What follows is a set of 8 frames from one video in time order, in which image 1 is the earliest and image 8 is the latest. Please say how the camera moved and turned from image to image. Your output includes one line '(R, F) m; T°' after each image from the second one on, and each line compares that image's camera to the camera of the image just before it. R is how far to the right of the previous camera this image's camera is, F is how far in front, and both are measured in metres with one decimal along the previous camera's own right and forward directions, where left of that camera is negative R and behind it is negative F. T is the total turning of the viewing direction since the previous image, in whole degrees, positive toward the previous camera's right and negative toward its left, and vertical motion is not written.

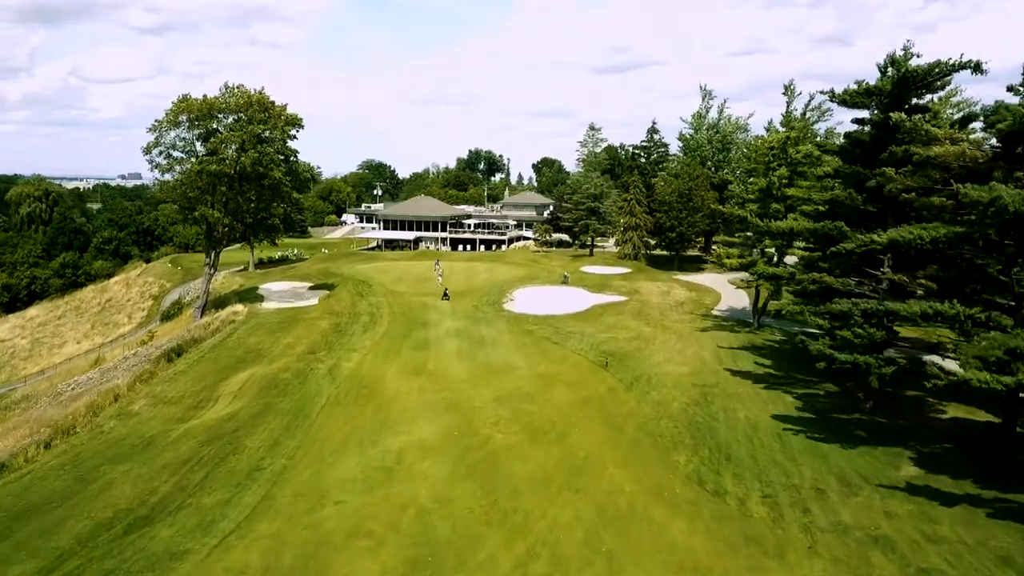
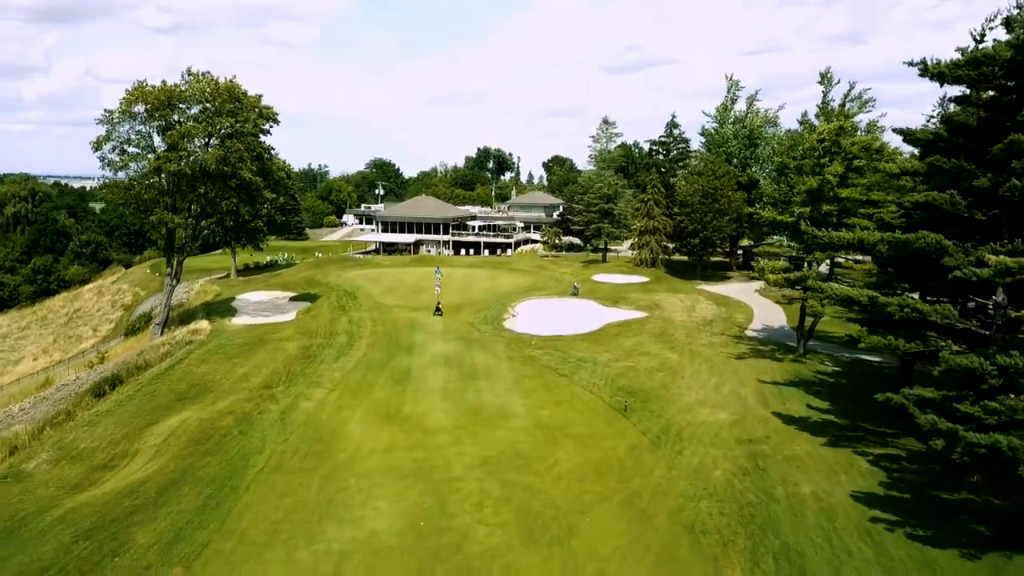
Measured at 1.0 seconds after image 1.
(+0.6, +6.7) m; -1°
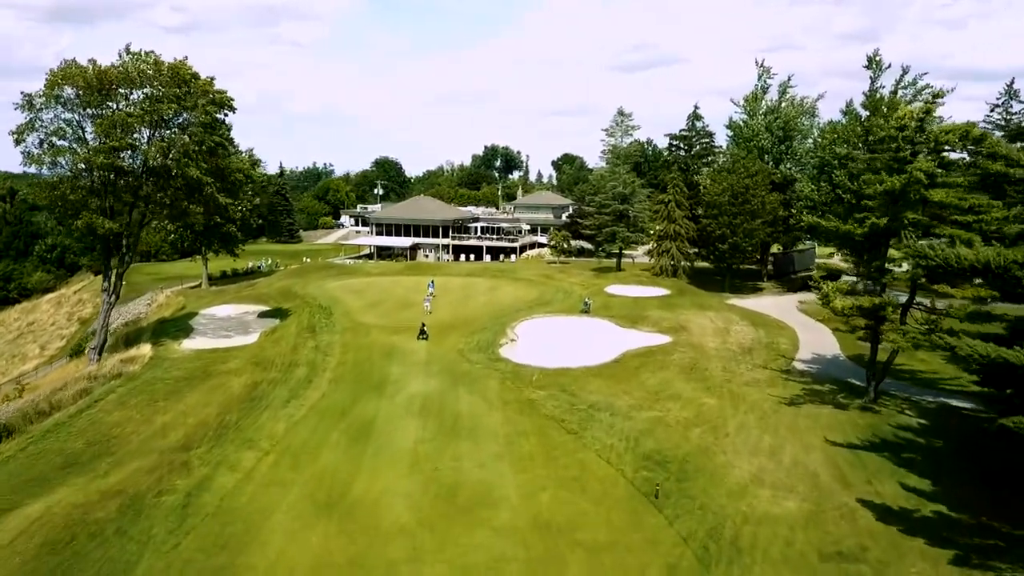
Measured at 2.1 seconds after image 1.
(+0.6, +7.6) m; -1°
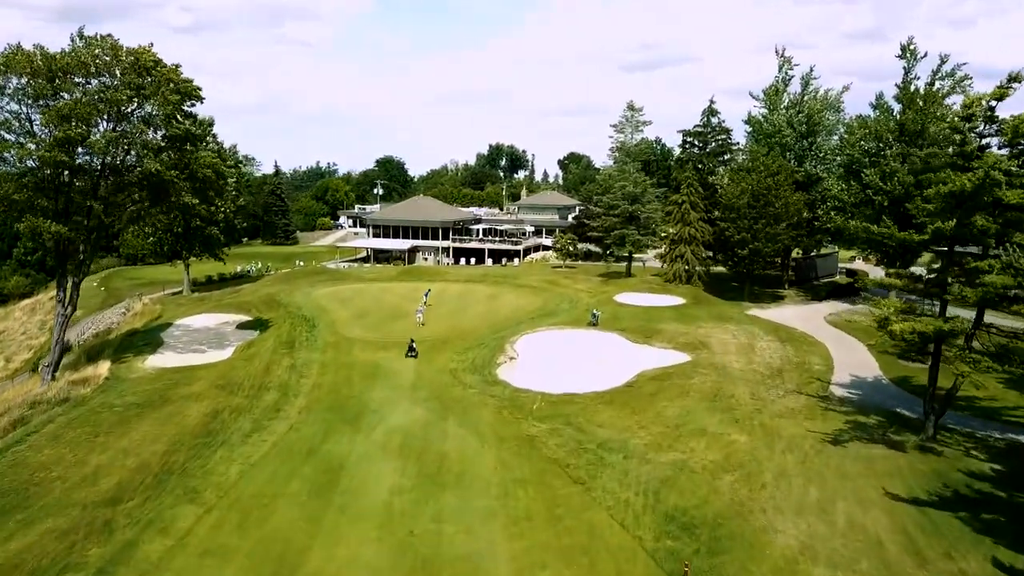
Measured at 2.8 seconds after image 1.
(+0.3, +4.2) m; 0°
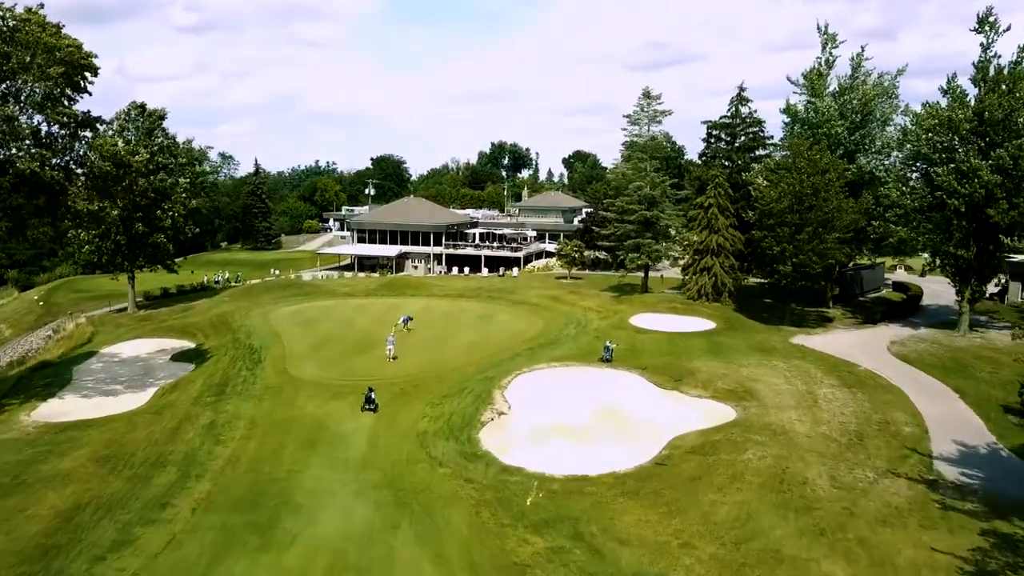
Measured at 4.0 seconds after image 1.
(+0.5, +8.4) m; 0°
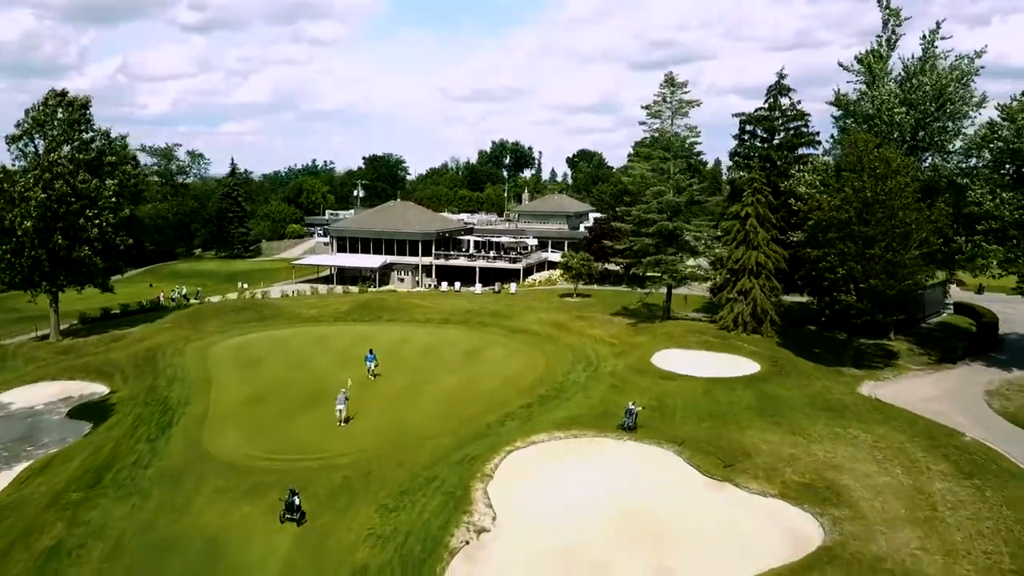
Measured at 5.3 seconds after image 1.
(+0.4, +8.4) m; 0°
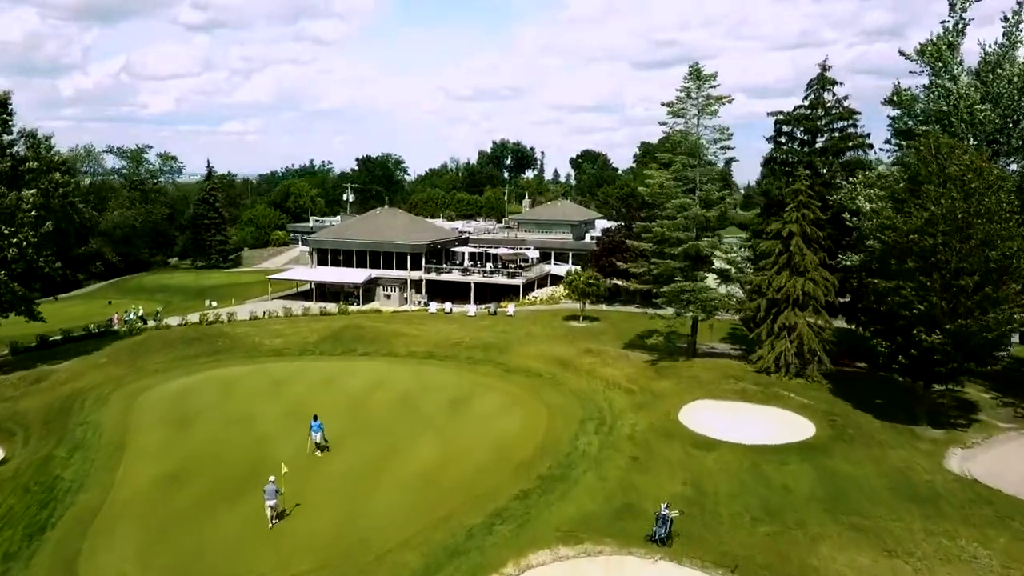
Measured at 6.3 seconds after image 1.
(+0.3, +6.7) m; 0°
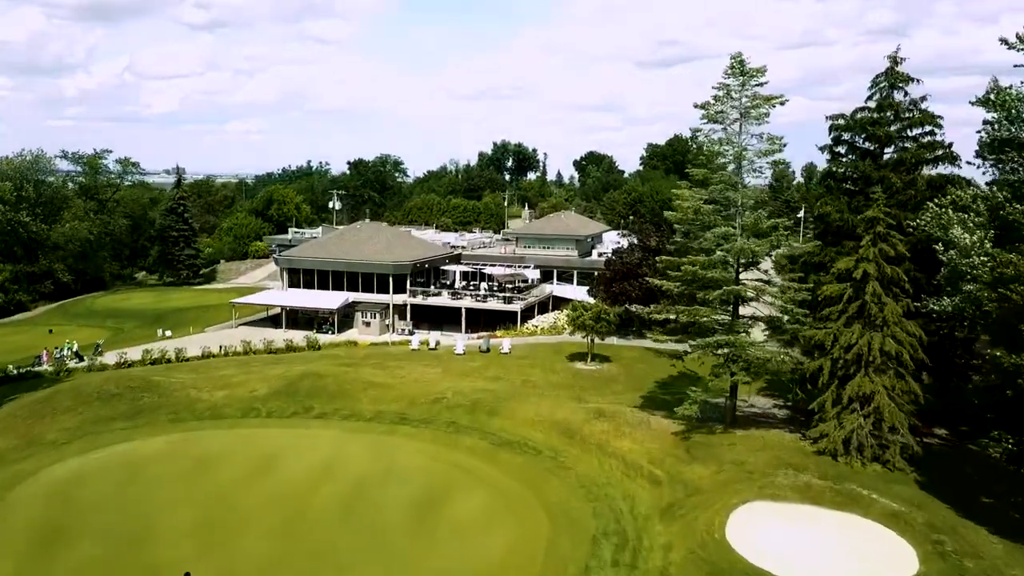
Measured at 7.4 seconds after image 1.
(+0.4, +7.5) m; 0°
